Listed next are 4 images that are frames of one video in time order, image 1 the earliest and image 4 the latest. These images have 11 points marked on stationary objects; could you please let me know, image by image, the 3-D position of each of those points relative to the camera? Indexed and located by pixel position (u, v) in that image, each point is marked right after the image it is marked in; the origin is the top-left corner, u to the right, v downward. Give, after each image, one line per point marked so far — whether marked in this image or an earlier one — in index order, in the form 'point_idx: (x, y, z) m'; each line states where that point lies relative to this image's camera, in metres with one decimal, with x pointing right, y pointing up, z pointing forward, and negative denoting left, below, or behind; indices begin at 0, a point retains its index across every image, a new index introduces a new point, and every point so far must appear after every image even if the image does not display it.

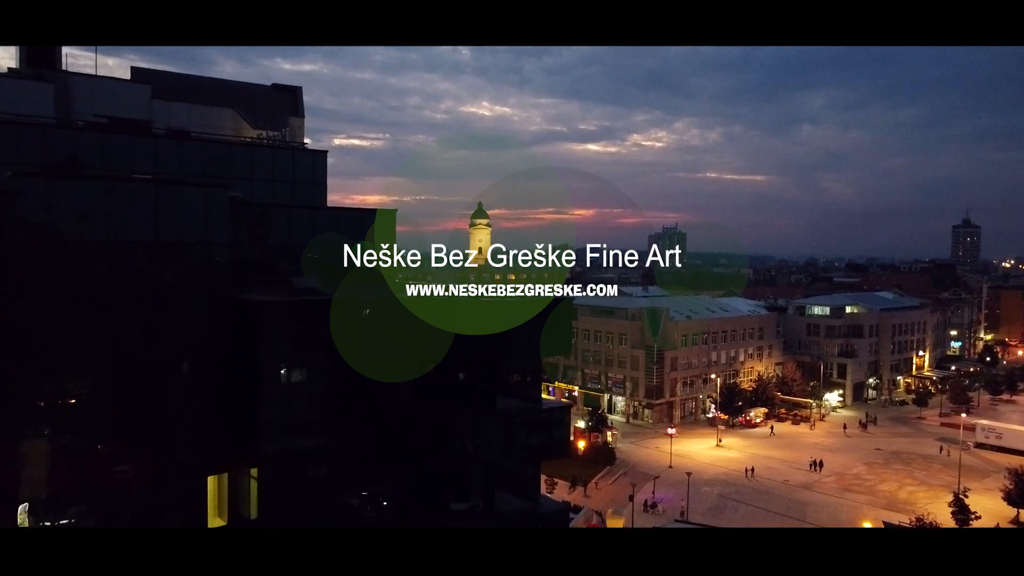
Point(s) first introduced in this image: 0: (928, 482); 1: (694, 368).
0: (+7.3, -3.4, +12.3) m
1: (+4.4, -1.9, +16.9) m
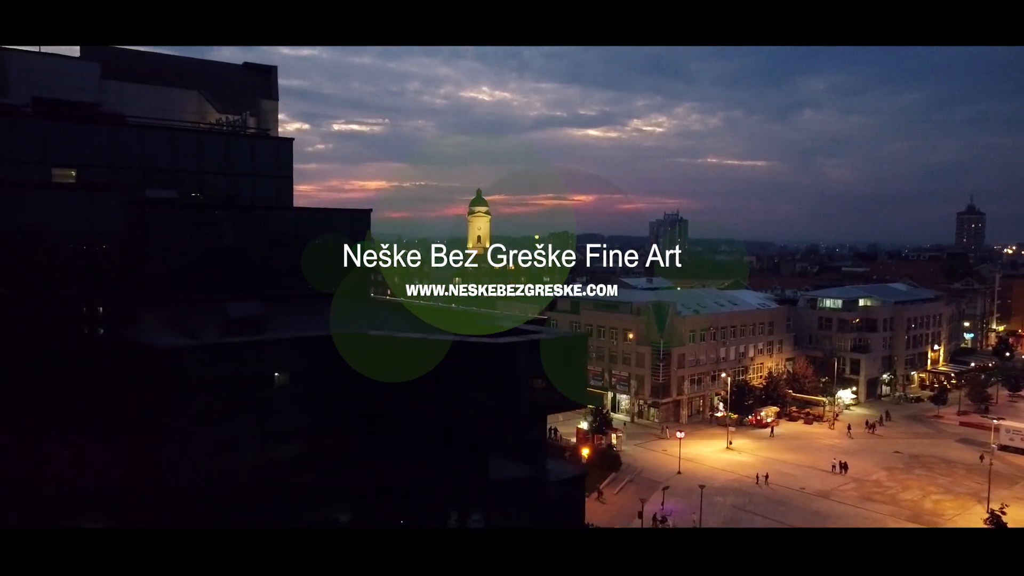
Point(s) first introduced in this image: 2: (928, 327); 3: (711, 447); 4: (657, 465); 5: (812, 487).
0: (+7.3, -3.3, +11.6) m
1: (+4.4, -1.8, +16.2) m
2: (+11.6, -1.1, +19.6) m
3: (+3.9, -3.1, +13.9) m
4: (+2.6, -3.2, +12.7) m
5: (+5.0, -3.3, +11.7) m
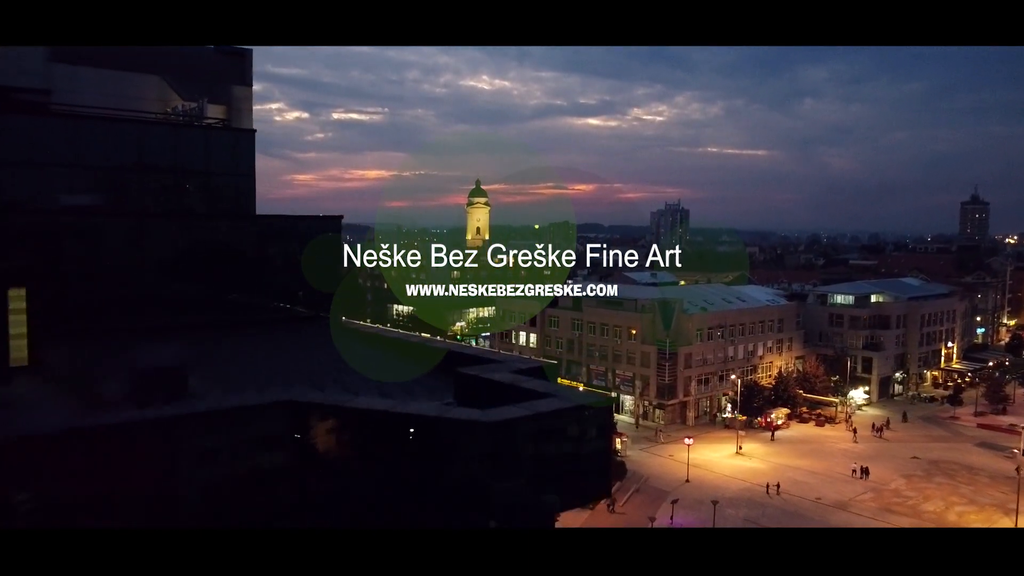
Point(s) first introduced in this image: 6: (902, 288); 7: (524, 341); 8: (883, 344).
0: (+7.3, -3.3, +11.0) m
1: (+4.4, -1.7, +15.5) m
2: (+11.6, -1.0, +19.0) m
3: (+3.9, -3.1, +13.3) m
4: (+2.6, -3.2, +12.1) m
5: (+5.0, -3.3, +11.1) m
6: (+10.7, 0.0, +19.4) m
7: (+0.3, -1.4, +18.1) m
8: (+9.2, -1.4, +17.6) m
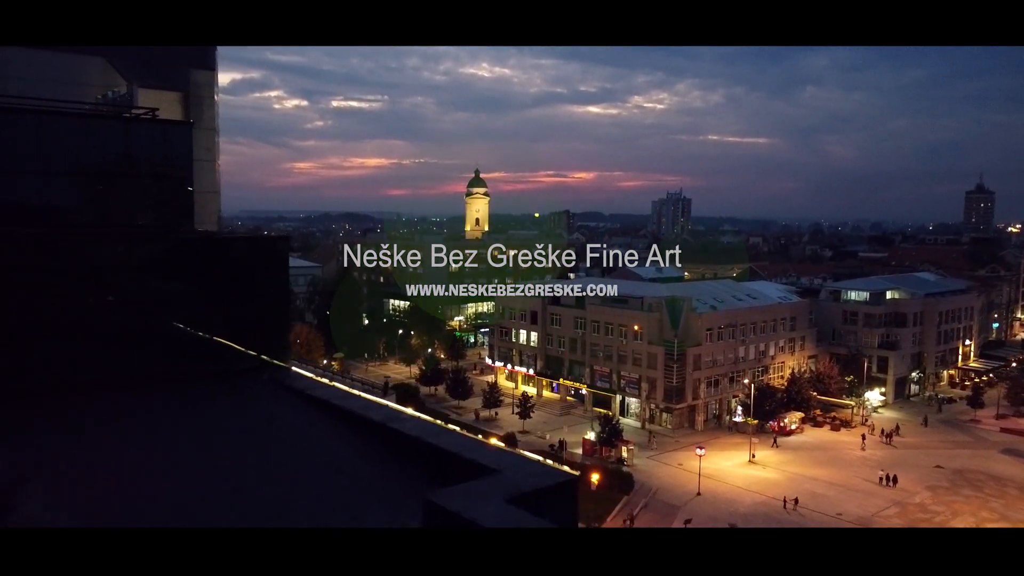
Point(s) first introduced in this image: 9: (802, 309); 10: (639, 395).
0: (+7.3, -3.3, +10.3) m
1: (+4.4, -1.6, +14.8) m
2: (+11.6, -0.9, +18.2) m
3: (+3.9, -3.1, +12.6) m
4: (+2.6, -3.2, +11.3) m
5: (+5.0, -3.3, +10.3) m
6: (+10.7, +0.1, +18.7) m
7: (+0.3, -1.3, +17.4) m
8: (+9.2, -1.3, +16.8) m
9: (+6.8, -0.5, +16.5) m
10: (+2.6, -2.2, +14.6) m
